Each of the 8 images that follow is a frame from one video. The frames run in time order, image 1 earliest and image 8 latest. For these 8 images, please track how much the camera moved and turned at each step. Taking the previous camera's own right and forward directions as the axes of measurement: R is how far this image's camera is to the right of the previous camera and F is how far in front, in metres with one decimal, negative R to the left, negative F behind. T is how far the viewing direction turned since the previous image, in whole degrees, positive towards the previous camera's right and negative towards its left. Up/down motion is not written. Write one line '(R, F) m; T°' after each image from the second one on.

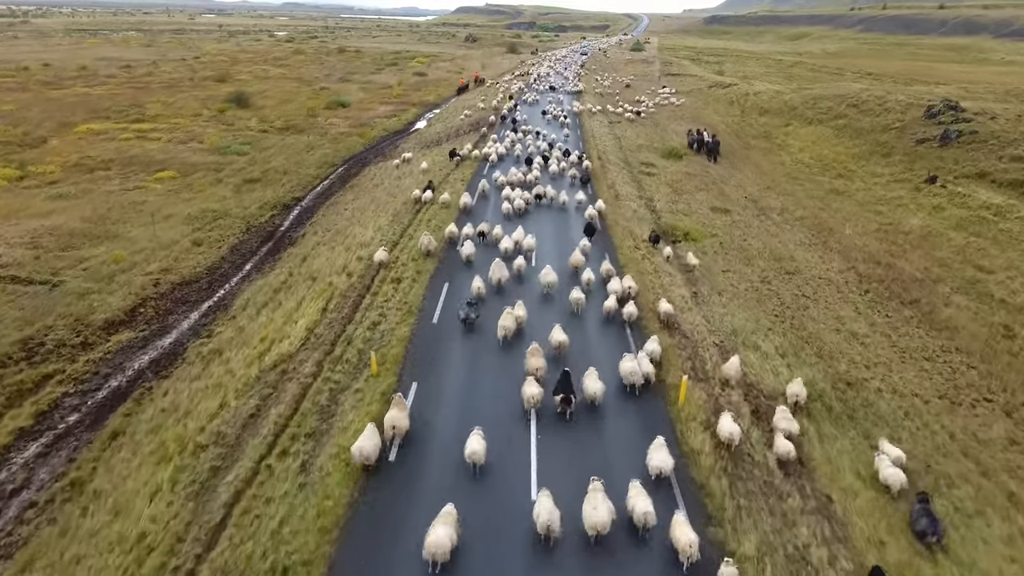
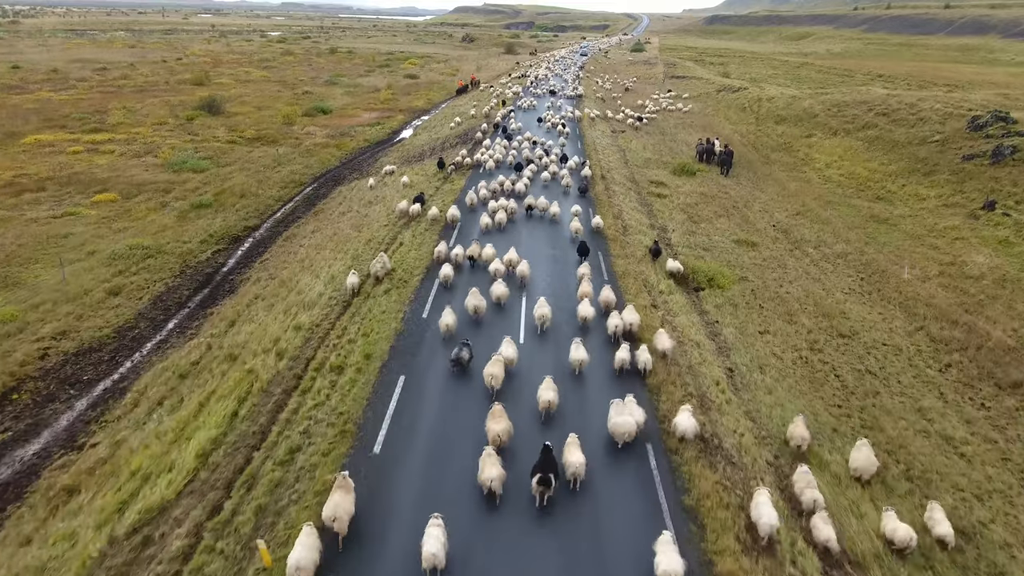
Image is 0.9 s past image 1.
(+0.5, +5.1) m; 0°
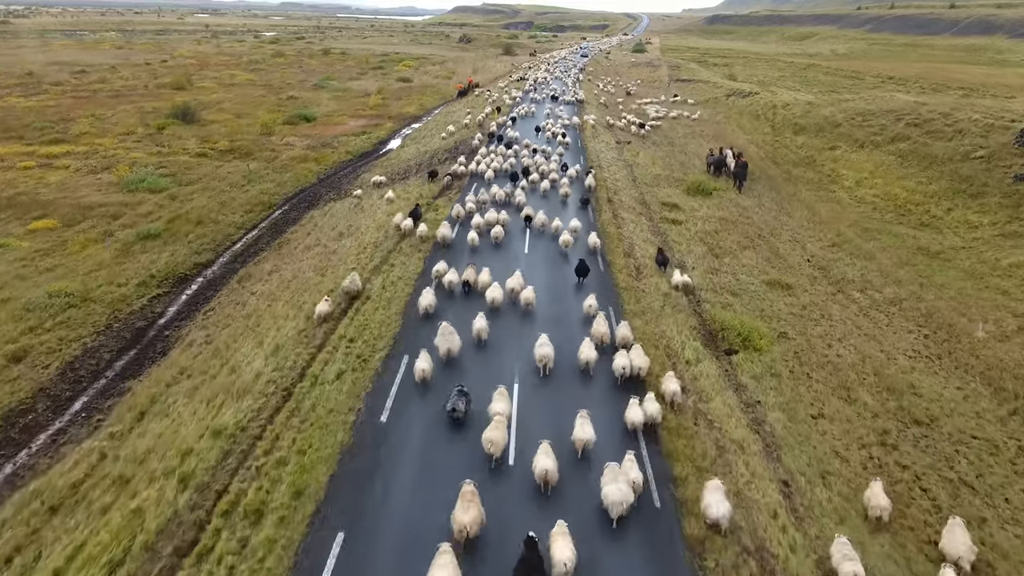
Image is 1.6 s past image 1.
(+0.2, +4.2) m; 0°
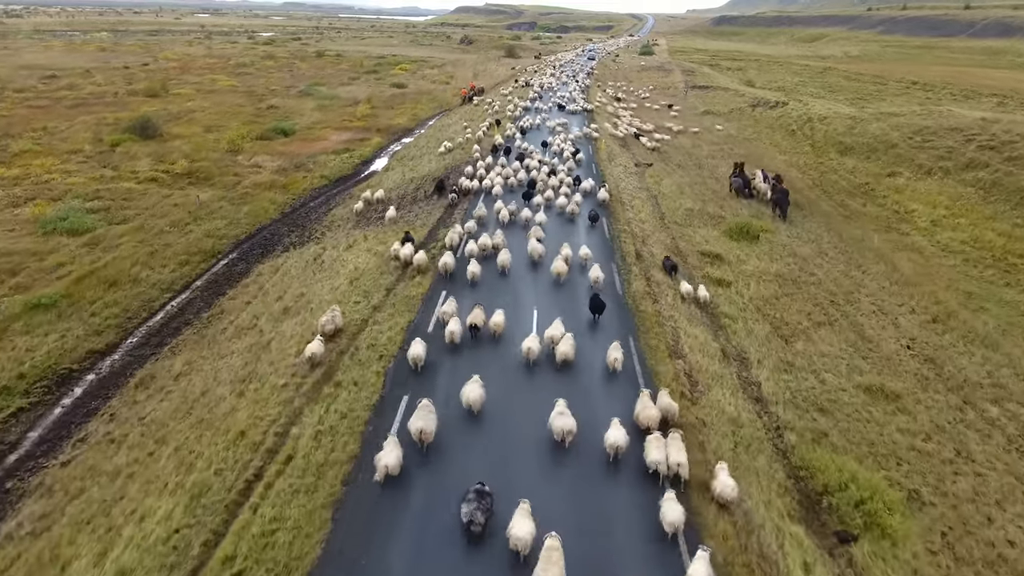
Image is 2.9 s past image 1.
(0.0, +6.7) m; 0°
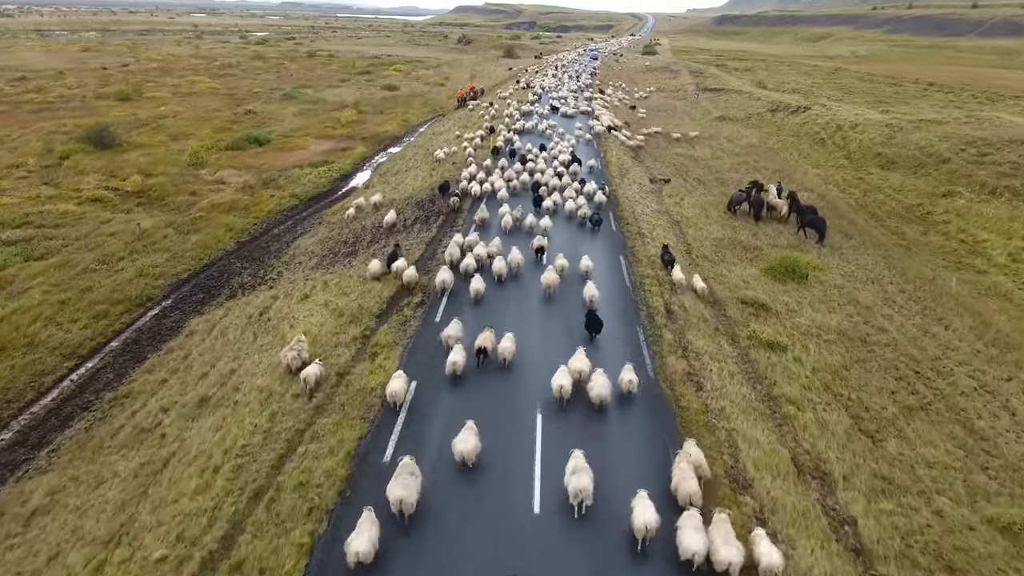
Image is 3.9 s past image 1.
(+0.1, +5.1) m; 0°
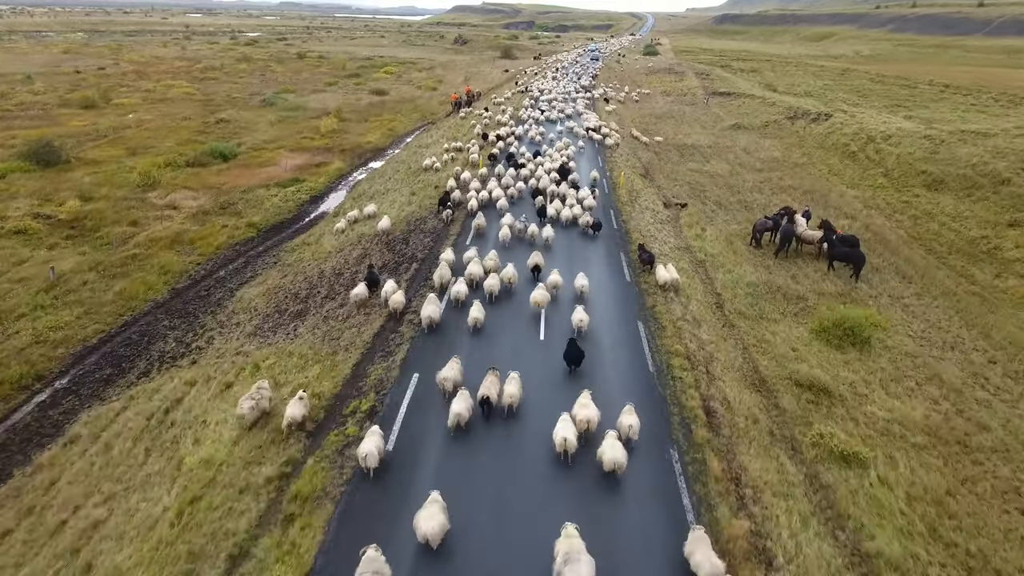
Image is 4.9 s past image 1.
(+0.3, +4.9) m; 0°
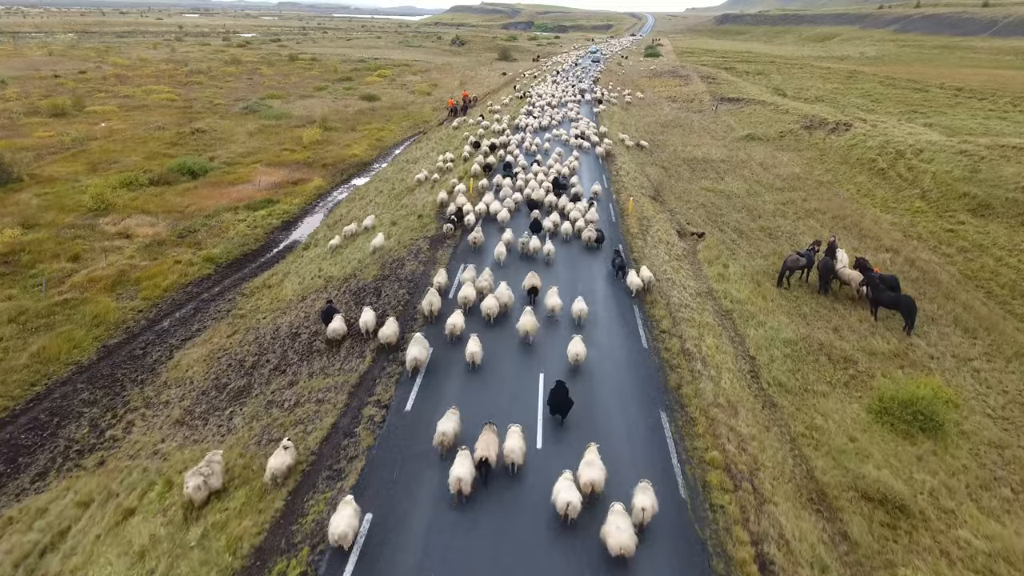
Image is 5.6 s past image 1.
(+0.2, +3.7) m; 0°
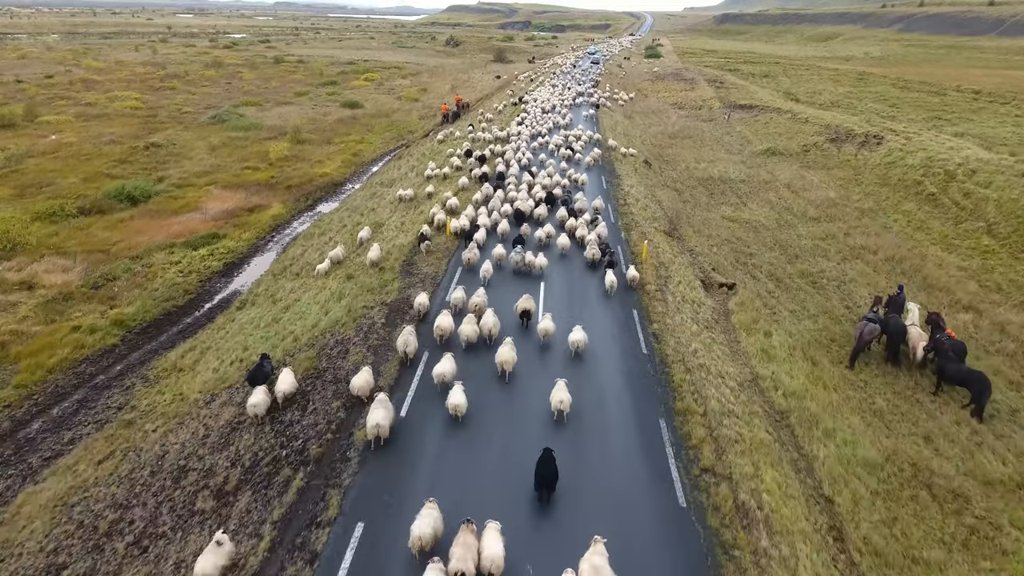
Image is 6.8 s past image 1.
(+0.4, +5.3) m; 0°
